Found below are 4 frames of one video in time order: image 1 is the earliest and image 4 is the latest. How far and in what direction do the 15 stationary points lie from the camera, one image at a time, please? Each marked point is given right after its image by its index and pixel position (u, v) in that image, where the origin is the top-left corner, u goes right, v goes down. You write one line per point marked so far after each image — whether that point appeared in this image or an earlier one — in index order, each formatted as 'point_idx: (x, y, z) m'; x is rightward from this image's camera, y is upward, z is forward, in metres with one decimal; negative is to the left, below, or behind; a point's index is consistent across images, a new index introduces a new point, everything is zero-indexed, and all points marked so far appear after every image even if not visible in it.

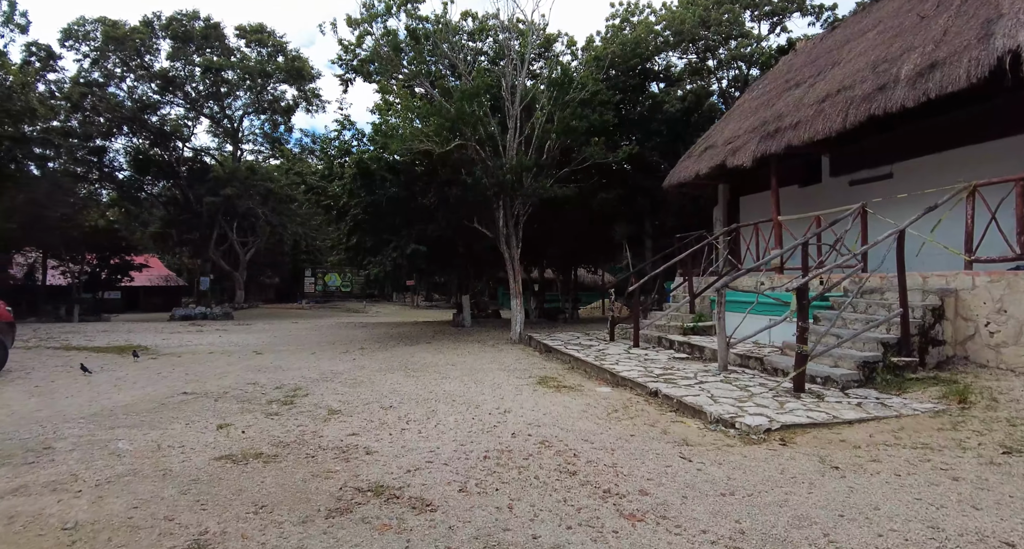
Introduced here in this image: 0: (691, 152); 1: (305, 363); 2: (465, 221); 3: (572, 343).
0: (+4.7, +3.2, +13.9) m
1: (-3.8, -1.6, +9.8) m
2: (-1.2, +1.5, +14.3) m
3: (+1.3, -1.5, +11.3) m
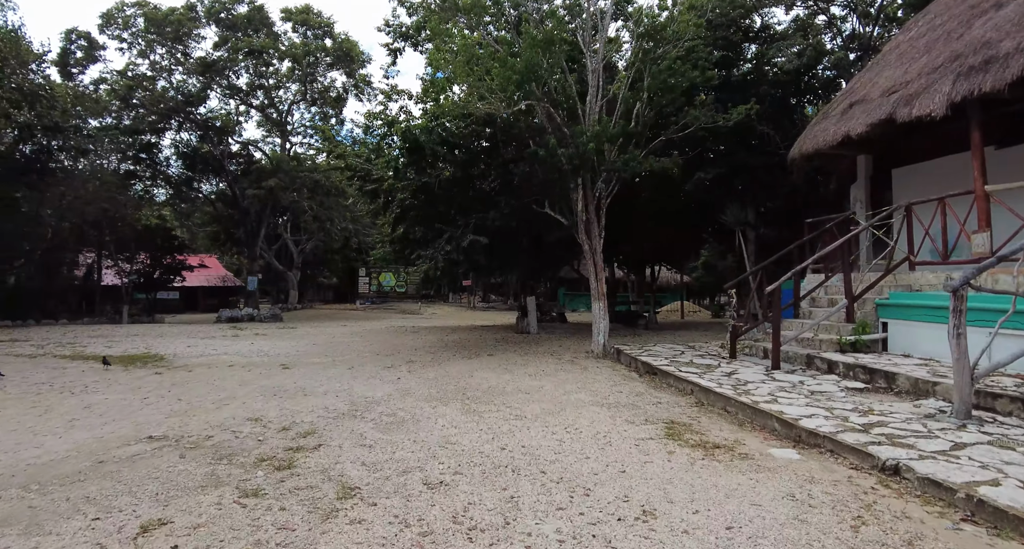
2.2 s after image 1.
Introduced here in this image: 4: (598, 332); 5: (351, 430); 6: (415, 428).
0: (+6.3, +3.2, +10.8) m
1: (-2.5, -1.6, +7.6) m
2: (+0.5, +1.5, +11.8) m
3: (+2.7, -1.4, +8.5) m
4: (+1.7, -1.1, +10.4) m
5: (-1.6, -1.5, +5.3) m
6: (-0.9, -1.5, +5.2) m
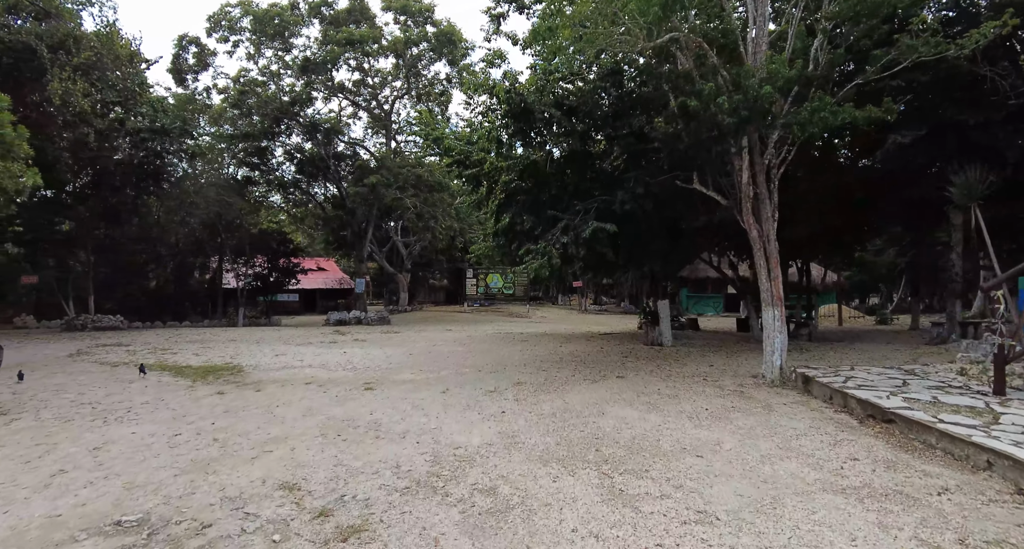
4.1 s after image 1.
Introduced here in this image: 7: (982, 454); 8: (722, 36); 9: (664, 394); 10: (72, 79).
0: (+8.2, +3.3, +7.0) m
1: (-1.0, -1.5, +5.6) m
2: (+2.7, +1.6, +9.2) m
3: (+4.3, -1.3, +5.5) m
4: (+3.7, -1.1, +7.5) m
5: (-0.5, -1.5, +3.2) m
6: (+0.1, -1.5, +3.0) m
7: (+3.6, -1.4, +4.0) m
8: (+3.1, +3.5, +7.8) m
9: (+1.9, -1.5, +6.7) m
10: (-8.7, +3.9, +10.6) m
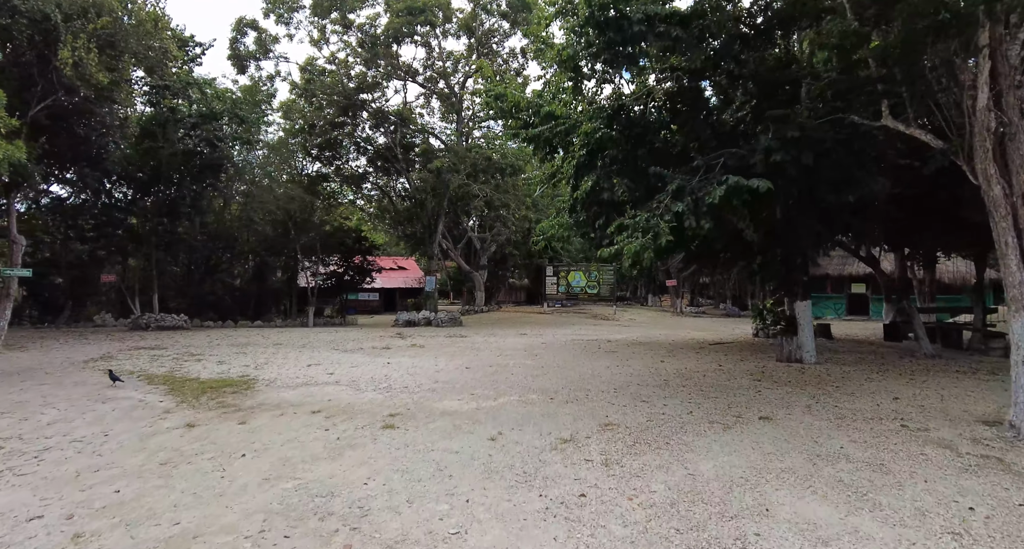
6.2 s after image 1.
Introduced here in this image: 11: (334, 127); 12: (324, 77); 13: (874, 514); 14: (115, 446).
0: (+8.8, +3.5, +3.2) m
1: (-0.5, -1.4, +3.3) m
2: (+3.7, +1.7, +6.2) m
3: (+4.7, -1.2, +2.3) m
4: (+4.4, -0.9, +4.4) m
5: (-0.4, -1.4, +0.8) m
6: (+0.2, -1.3, +0.5) m
7: (+3.8, -1.2, +1.0) m
8: (+3.9, +3.6, +4.8) m
9: (+2.5, -1.3, +3.9) m
10: (-7.4, +4.0, +9.4) m
11: (-6.7, +5.6, +20.0) m
12: (-7.0, +7.4, +19.9) m
13: (+2.1, -1.3, +3.1) m
14: (-3.3, -1.4, +4.5) m
